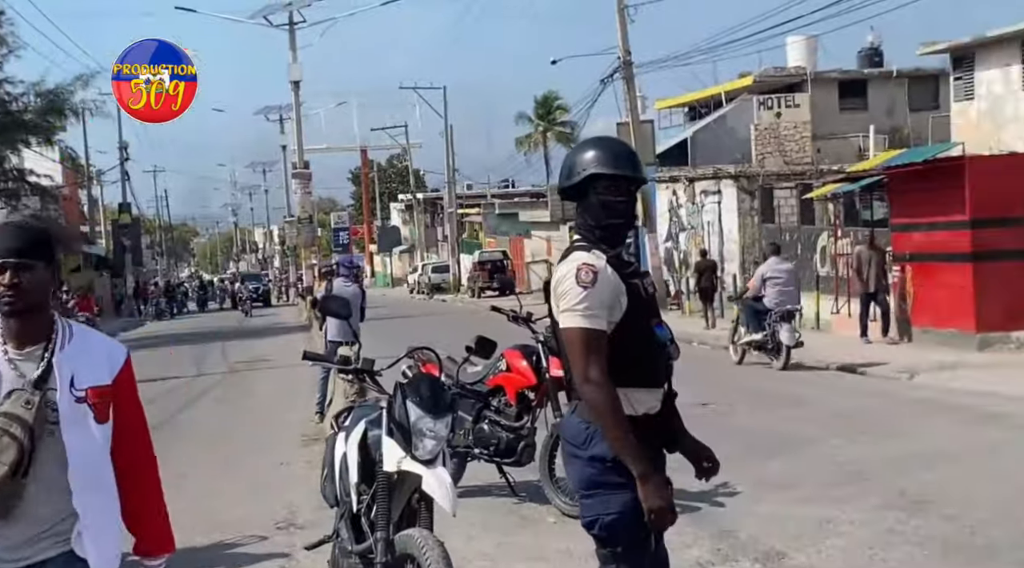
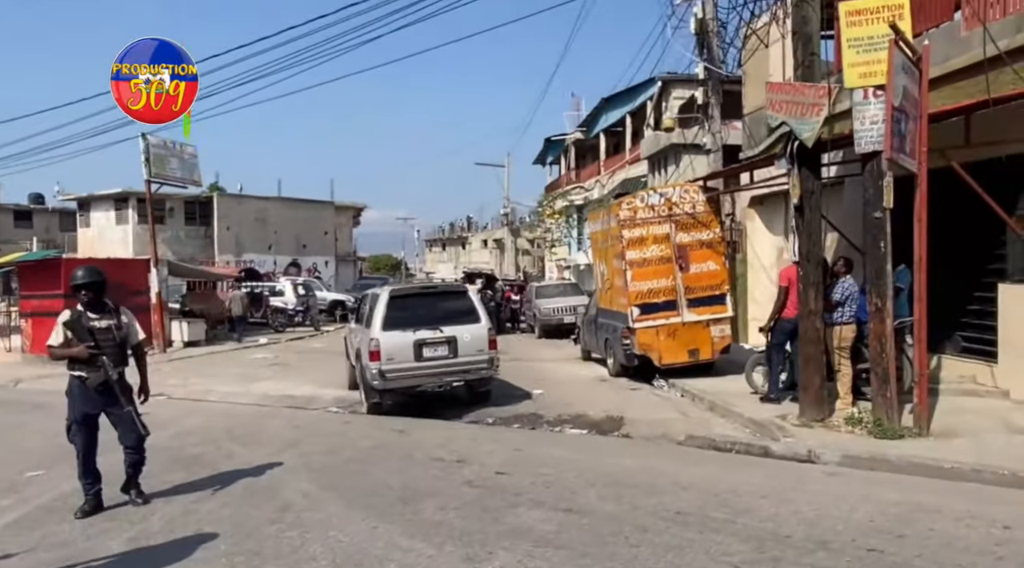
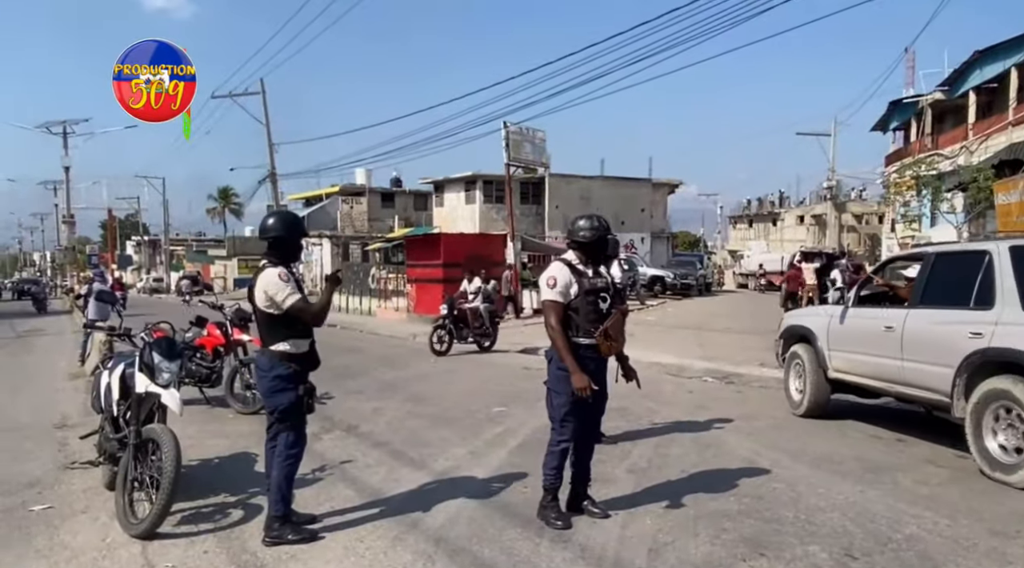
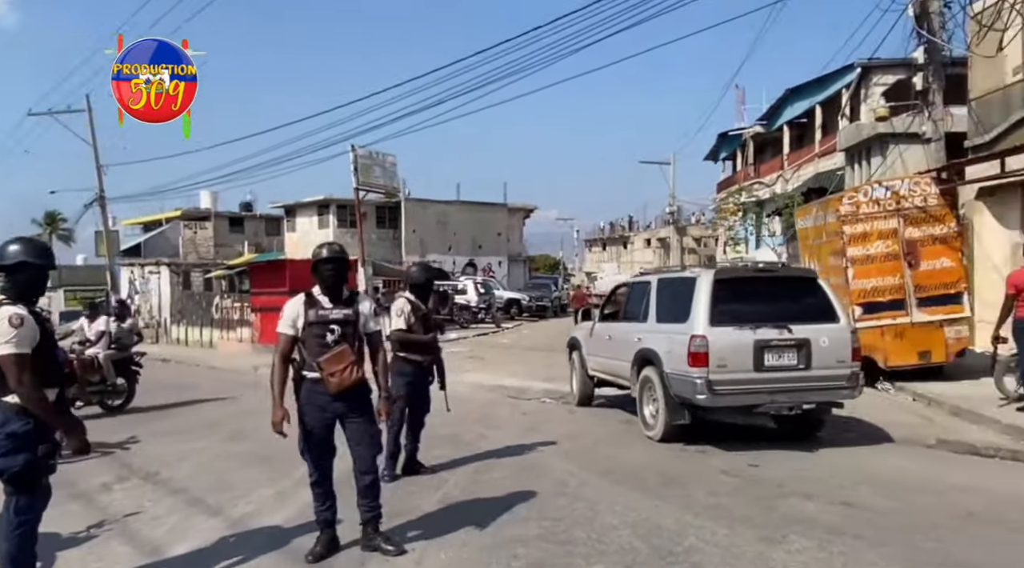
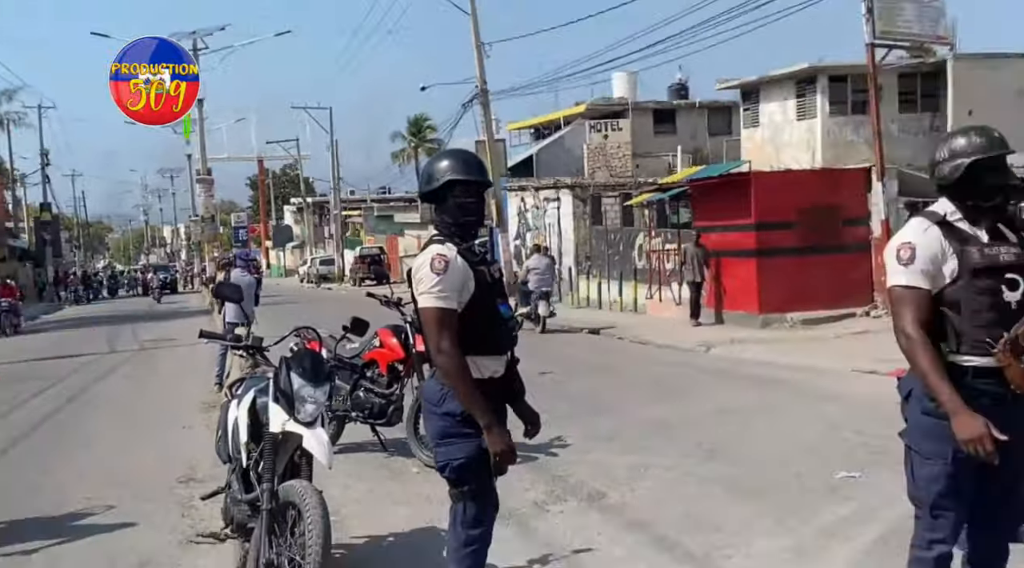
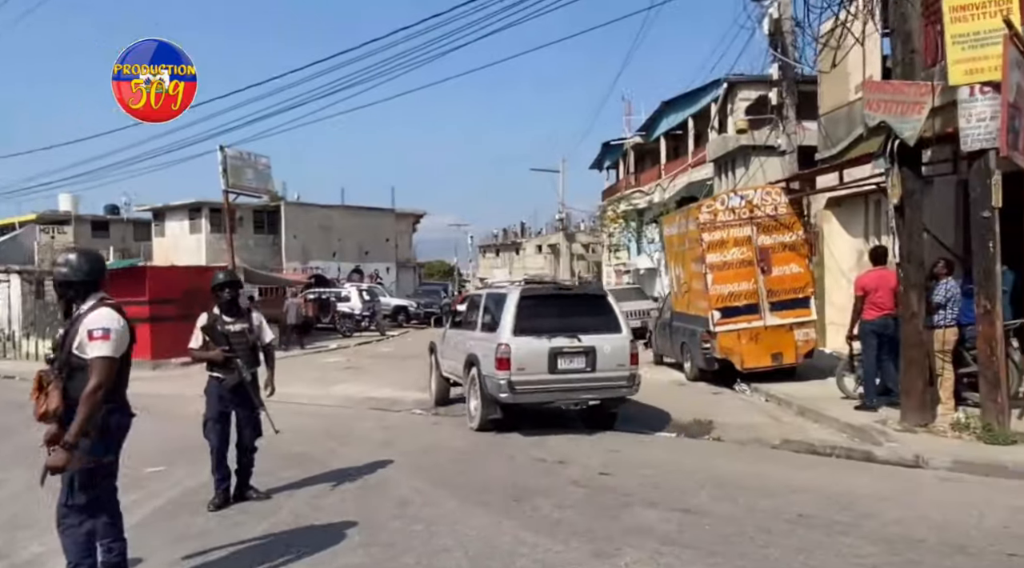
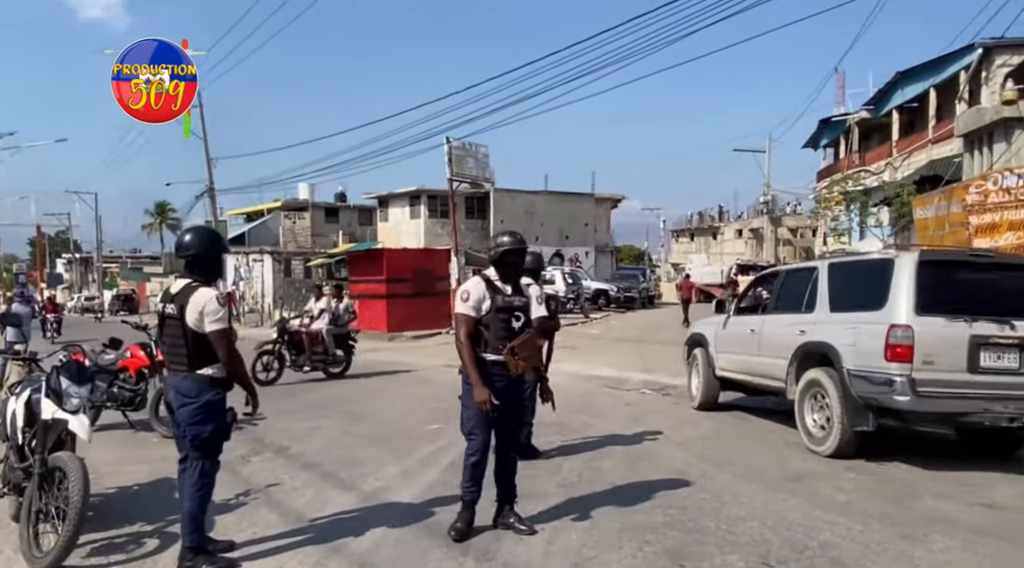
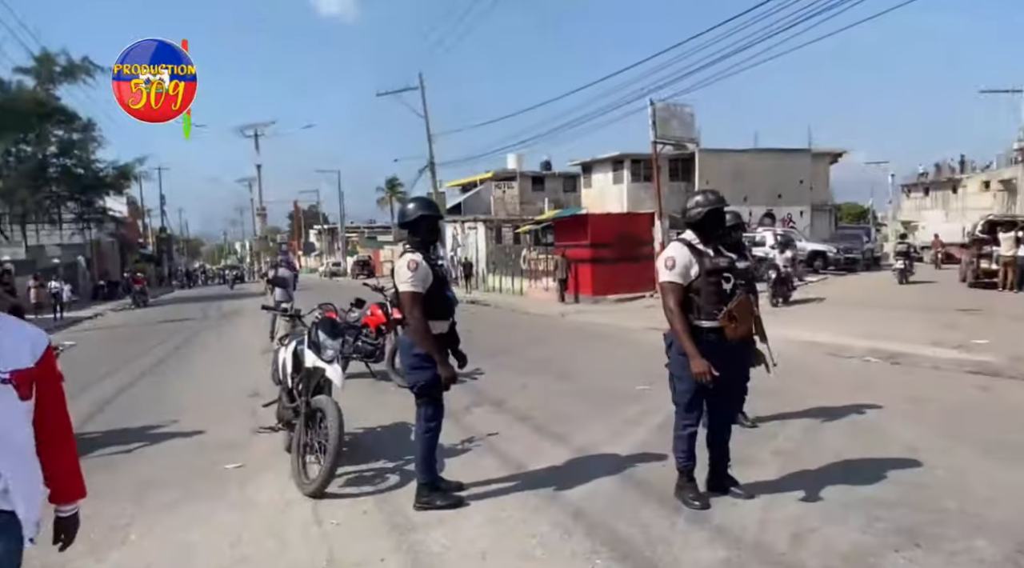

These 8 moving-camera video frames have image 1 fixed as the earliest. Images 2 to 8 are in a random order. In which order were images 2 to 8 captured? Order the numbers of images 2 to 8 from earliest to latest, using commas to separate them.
5, 8, 3, 7, 4, 6, 2
